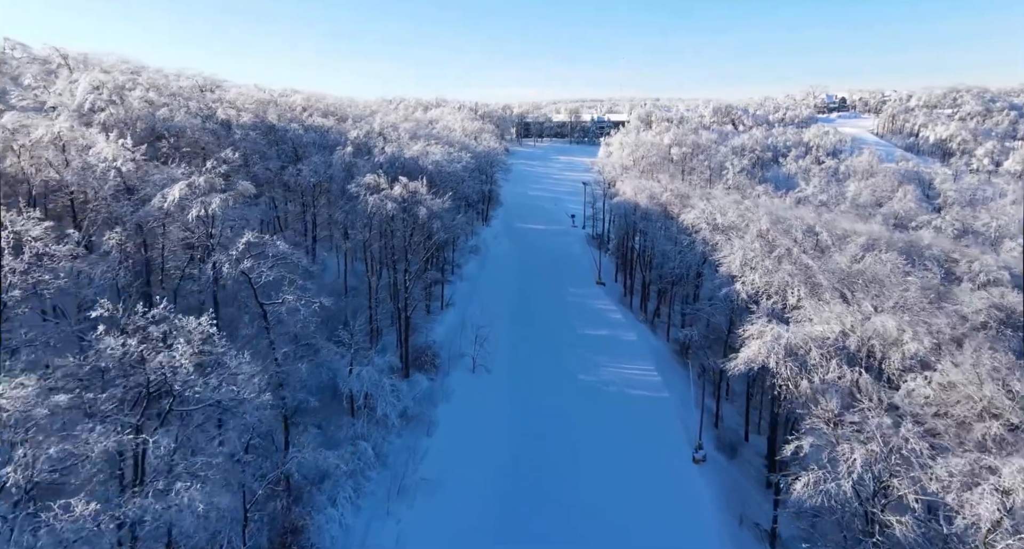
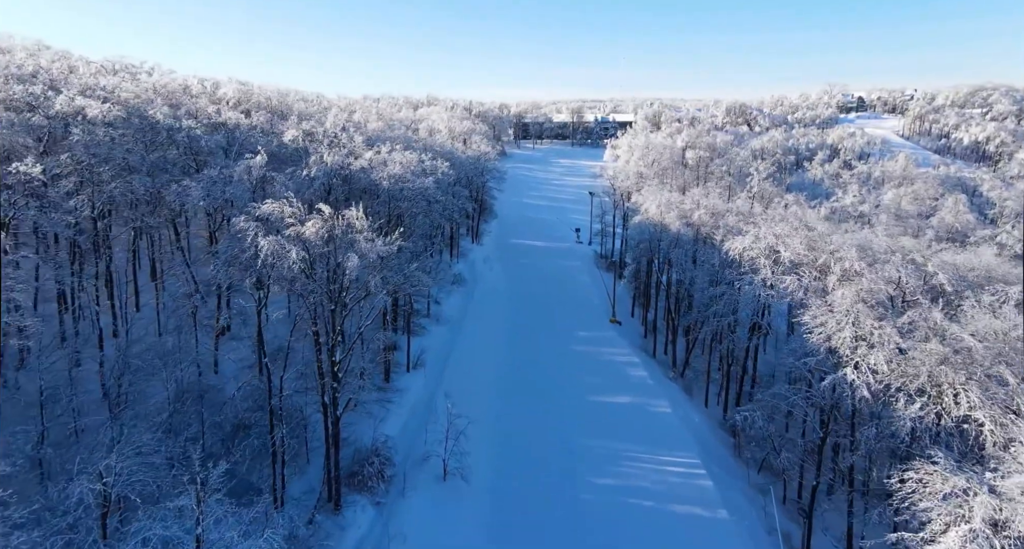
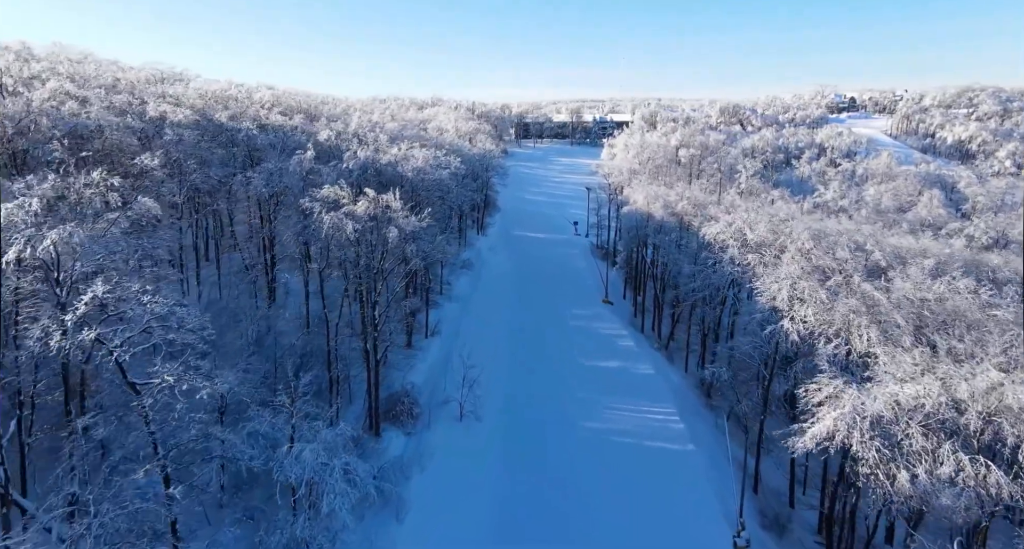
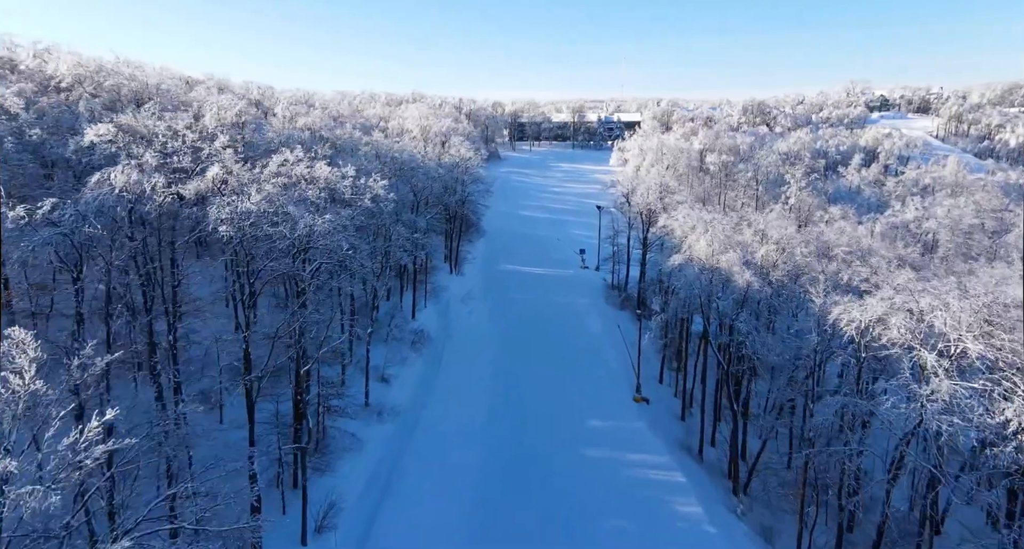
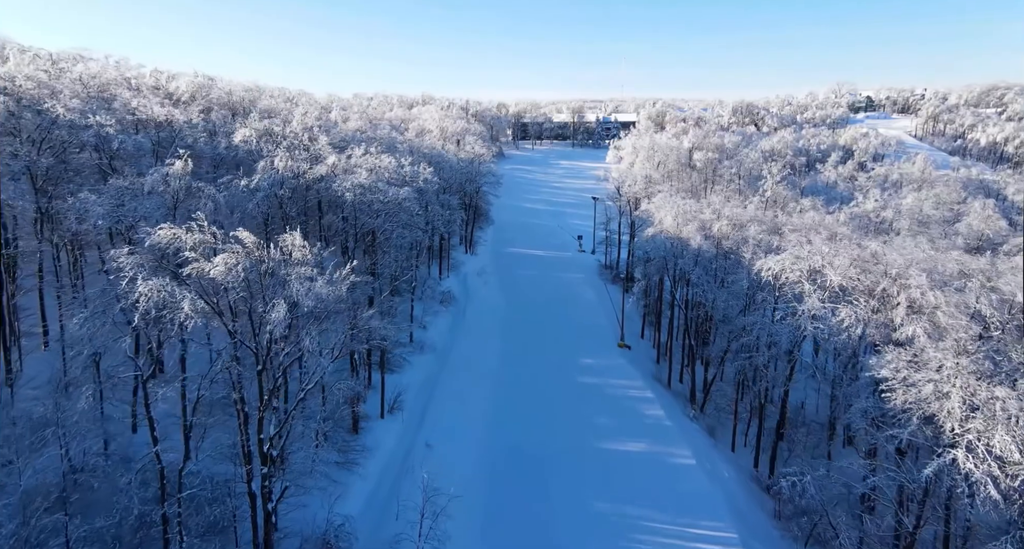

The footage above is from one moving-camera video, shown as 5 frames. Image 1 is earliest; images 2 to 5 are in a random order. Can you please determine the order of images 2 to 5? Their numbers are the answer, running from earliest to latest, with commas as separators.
3, 2, 5, 4
